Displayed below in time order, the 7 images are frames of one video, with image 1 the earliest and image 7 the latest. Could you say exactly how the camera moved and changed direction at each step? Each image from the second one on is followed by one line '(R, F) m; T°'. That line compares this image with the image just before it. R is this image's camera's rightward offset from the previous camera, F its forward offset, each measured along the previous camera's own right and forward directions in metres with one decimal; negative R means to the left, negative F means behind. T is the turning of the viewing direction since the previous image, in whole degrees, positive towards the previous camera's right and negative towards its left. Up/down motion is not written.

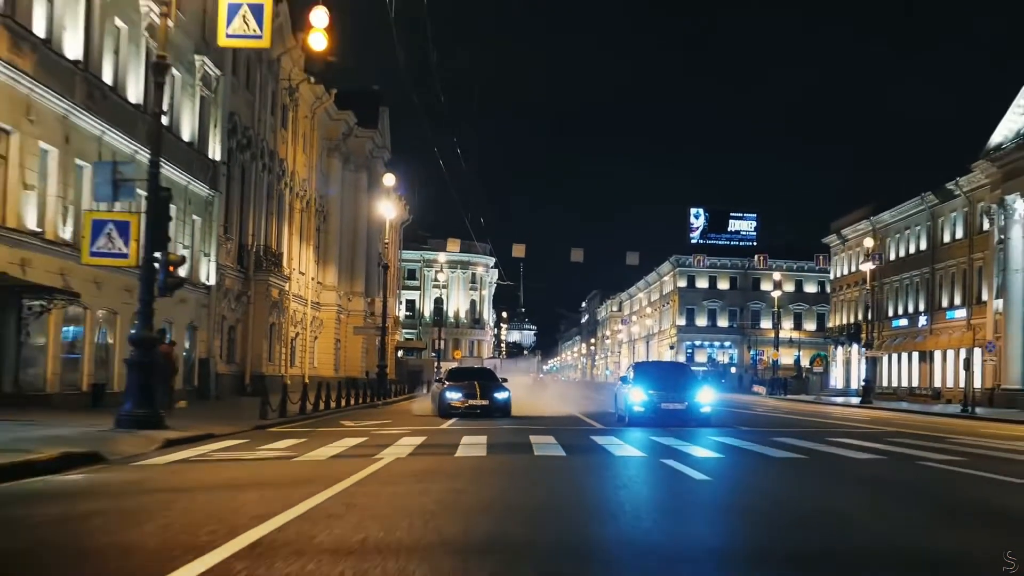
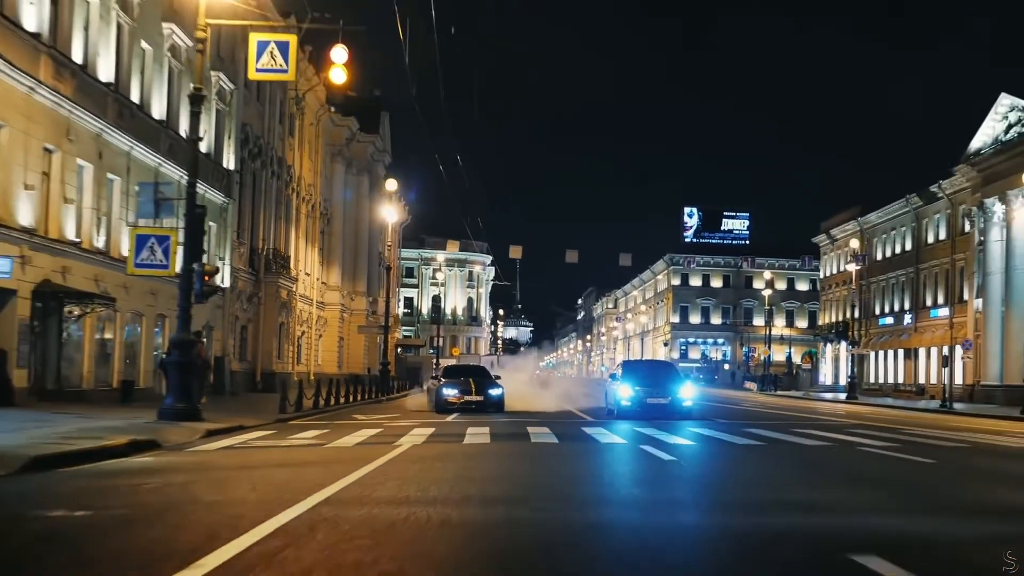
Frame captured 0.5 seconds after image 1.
(-0.1, -2.1) m; 0°
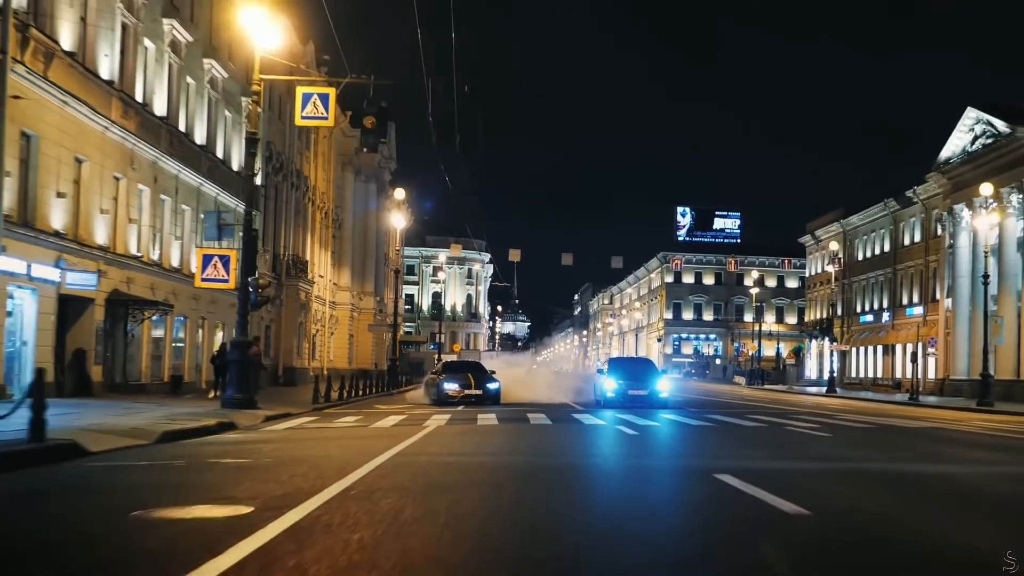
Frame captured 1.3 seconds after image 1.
(-0.1, -4.0) m; 0°
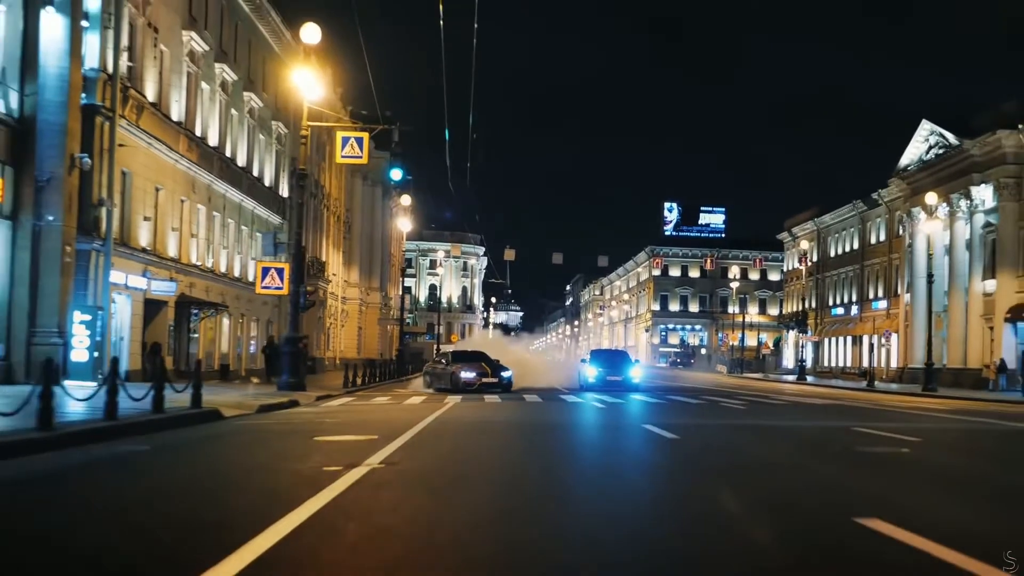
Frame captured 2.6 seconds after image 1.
(-0.2, -5.6) m; 0°
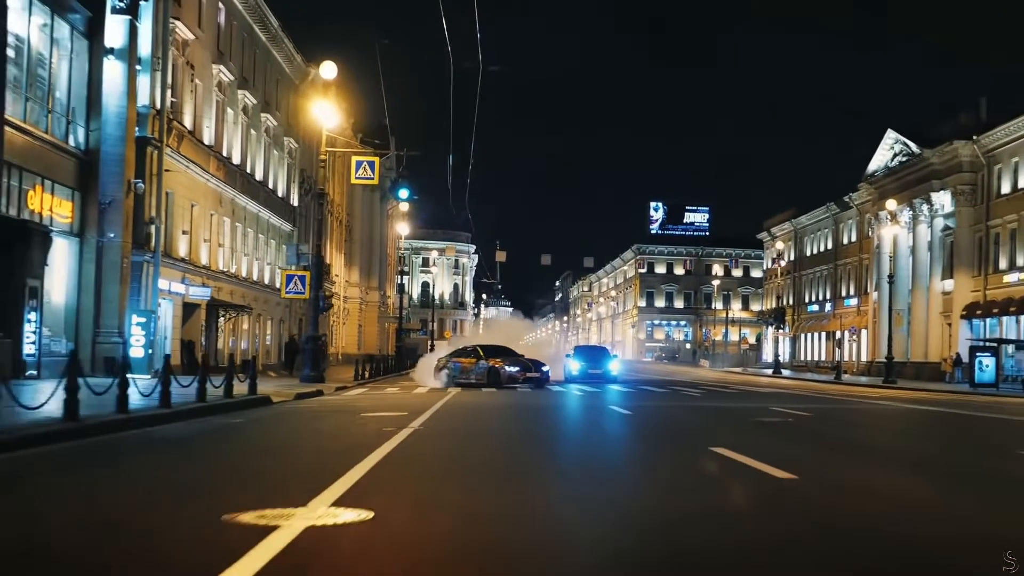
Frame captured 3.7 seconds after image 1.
(-0.1, -4.2) m; +1°
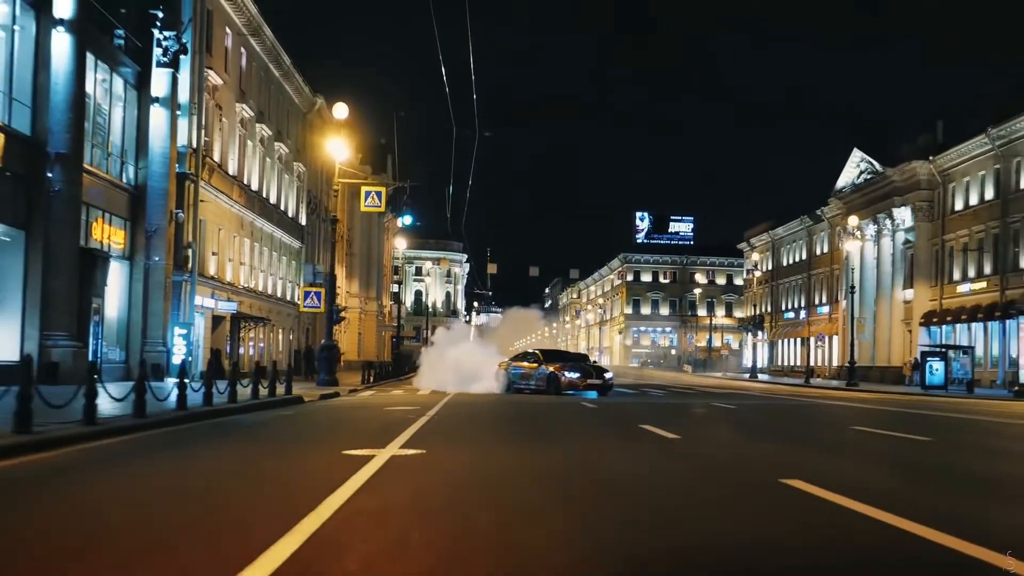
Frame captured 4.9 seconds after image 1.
(0.0, -4.5) m; +1°
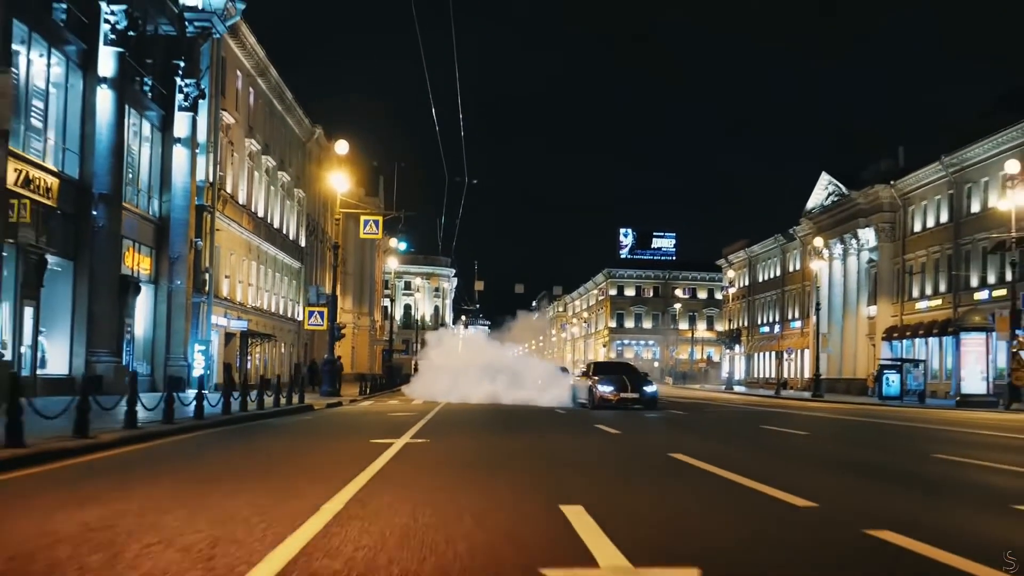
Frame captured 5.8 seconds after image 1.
(+0.1, -3.9) m; +1°
